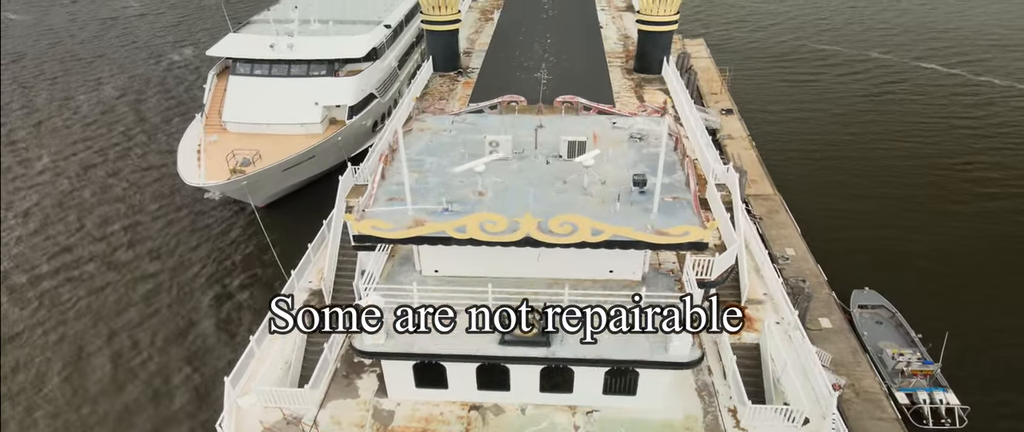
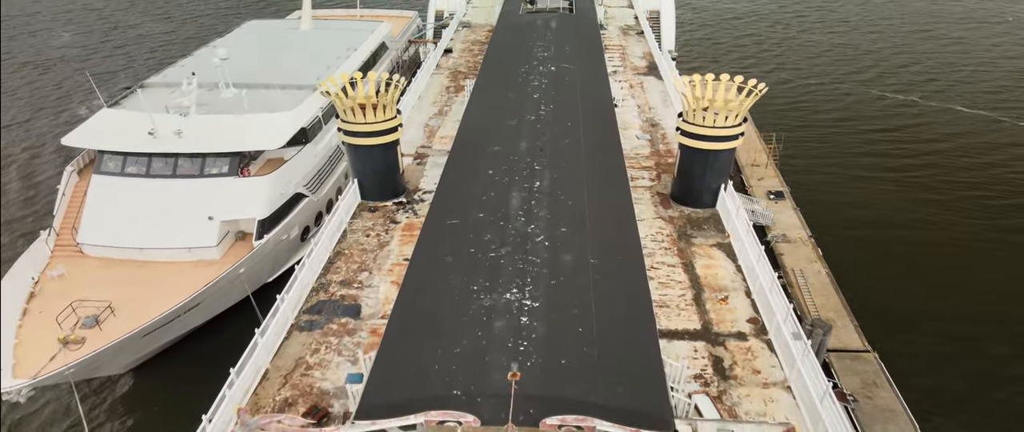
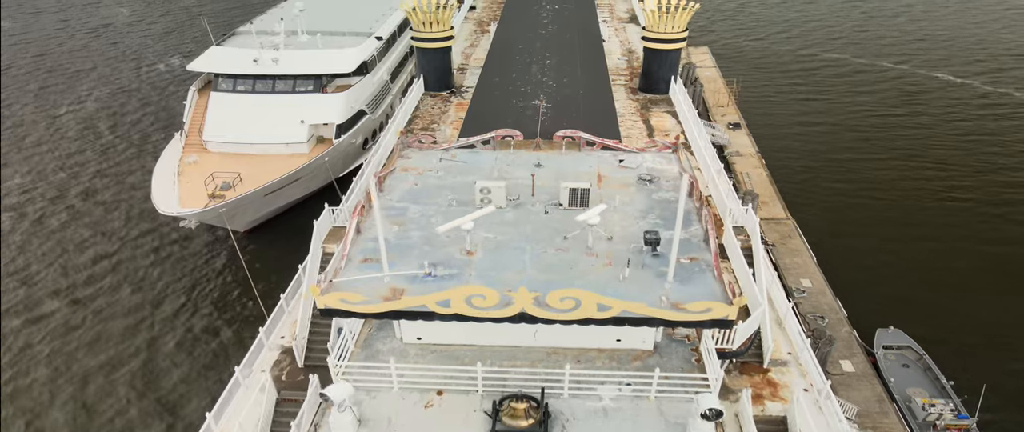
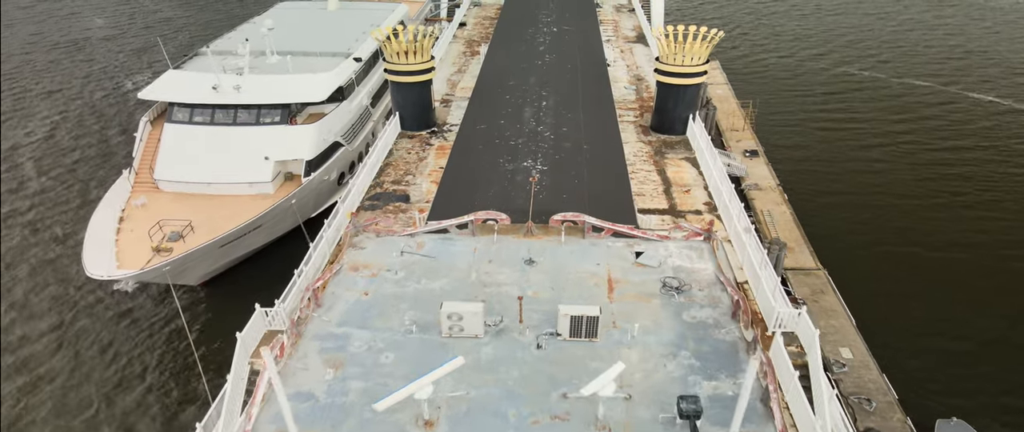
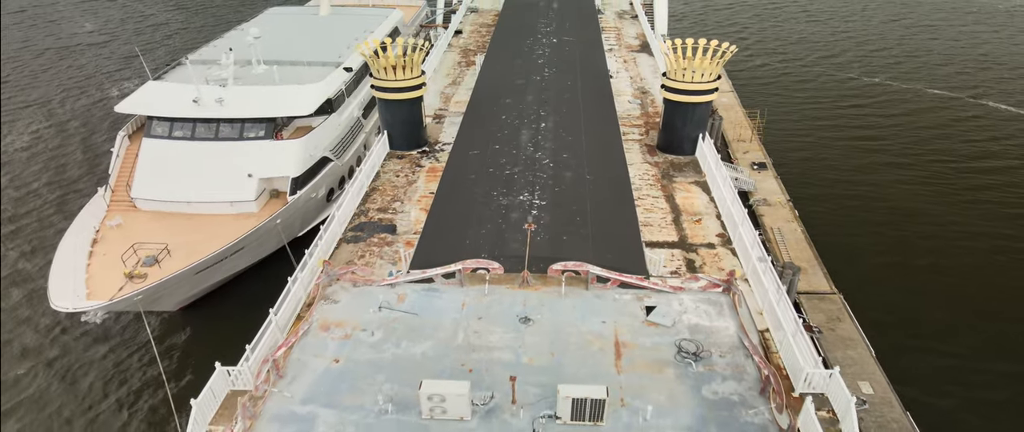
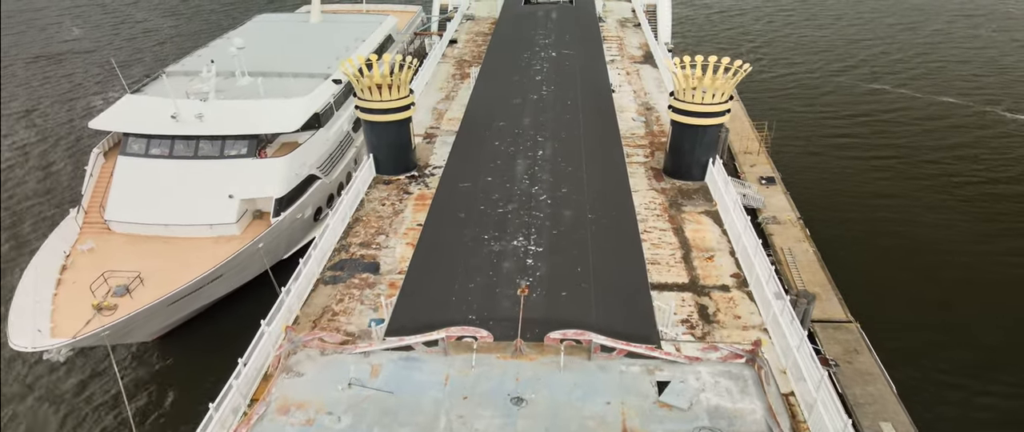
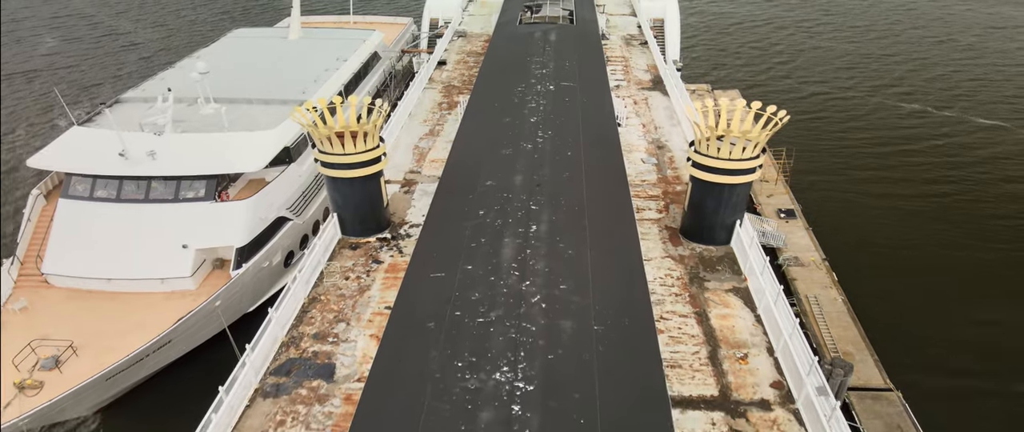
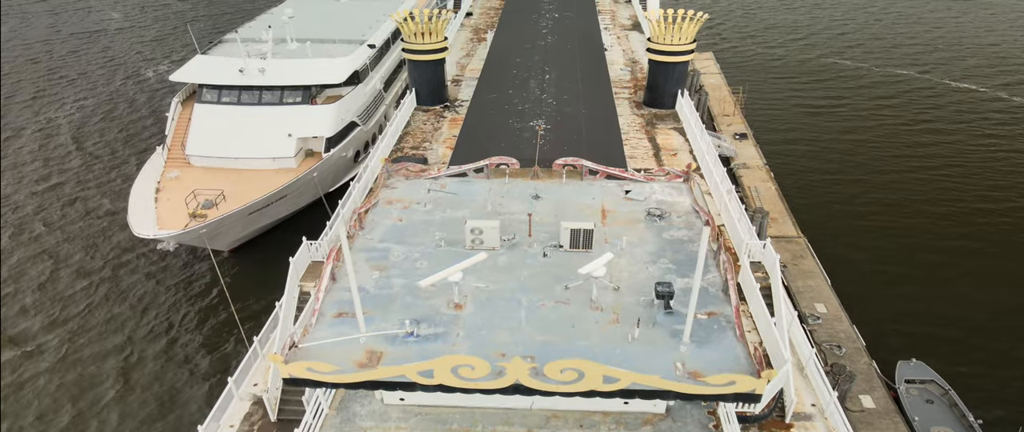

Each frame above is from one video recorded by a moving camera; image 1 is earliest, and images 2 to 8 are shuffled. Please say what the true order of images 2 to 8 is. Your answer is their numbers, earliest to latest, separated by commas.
3, 8, 4, 5, 6, 2, 7
